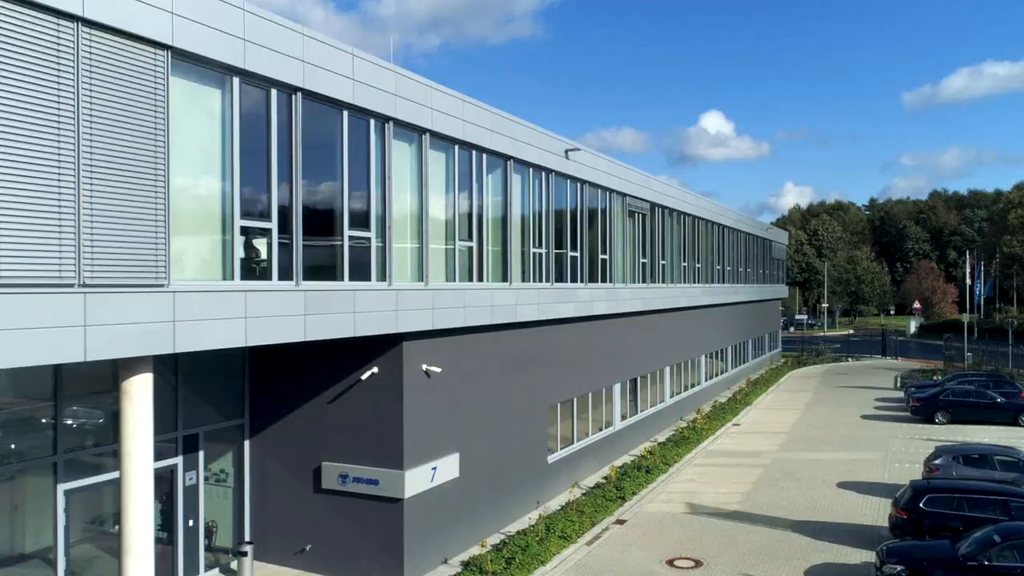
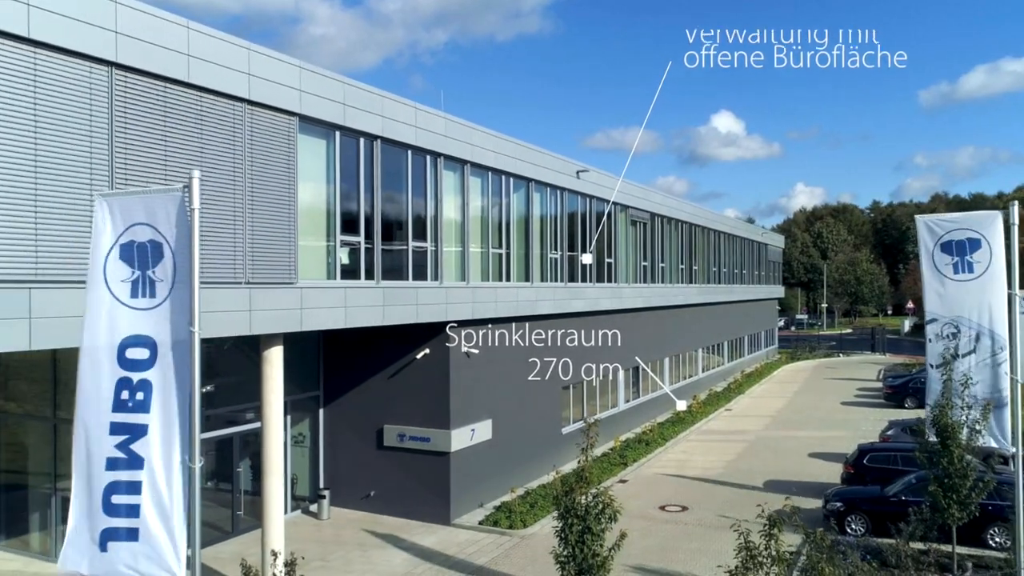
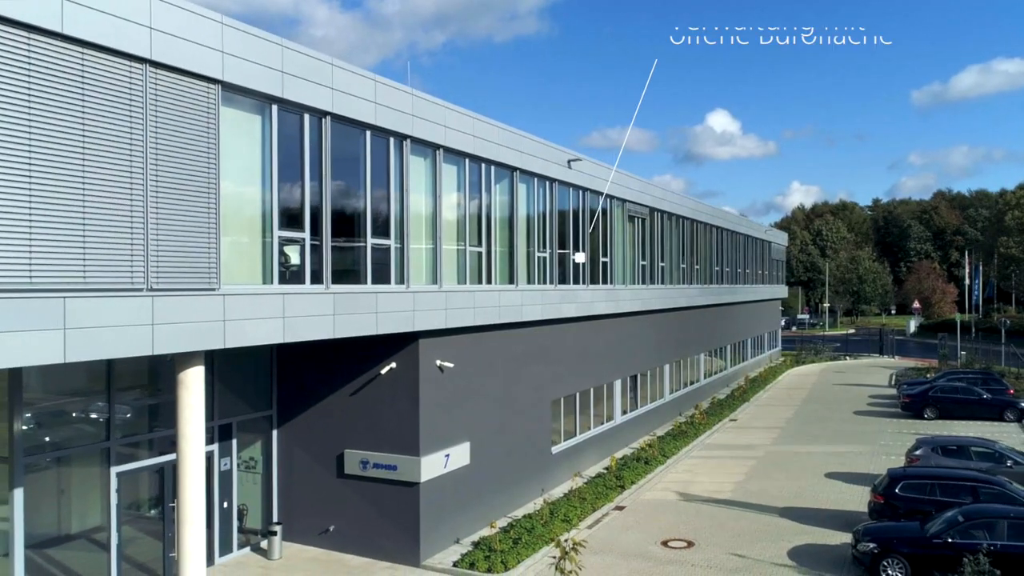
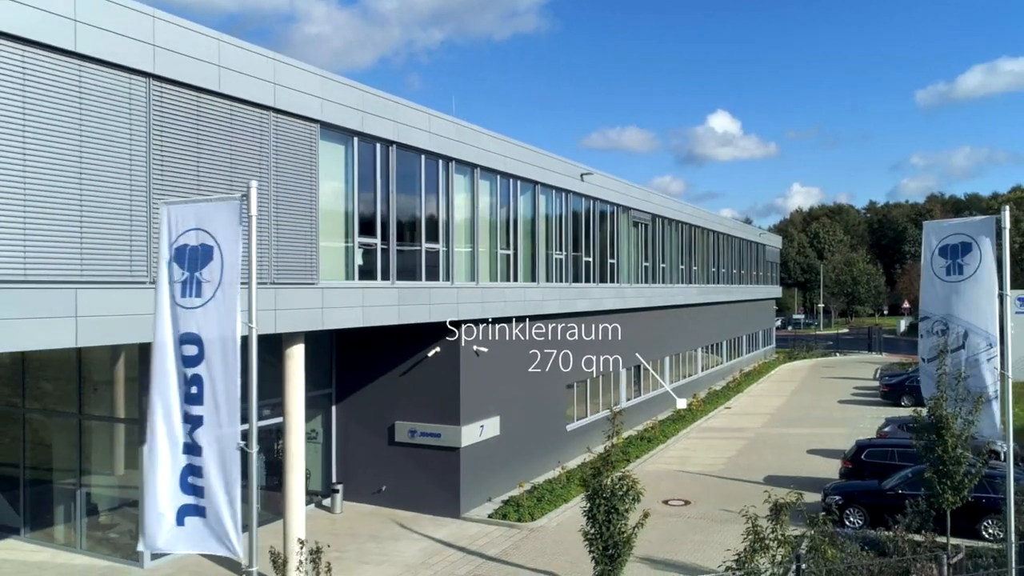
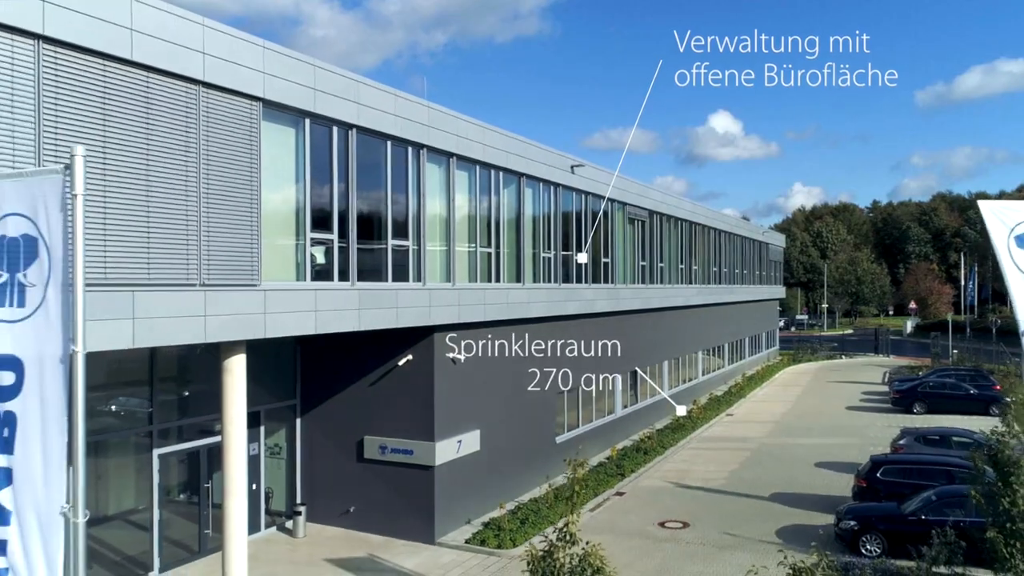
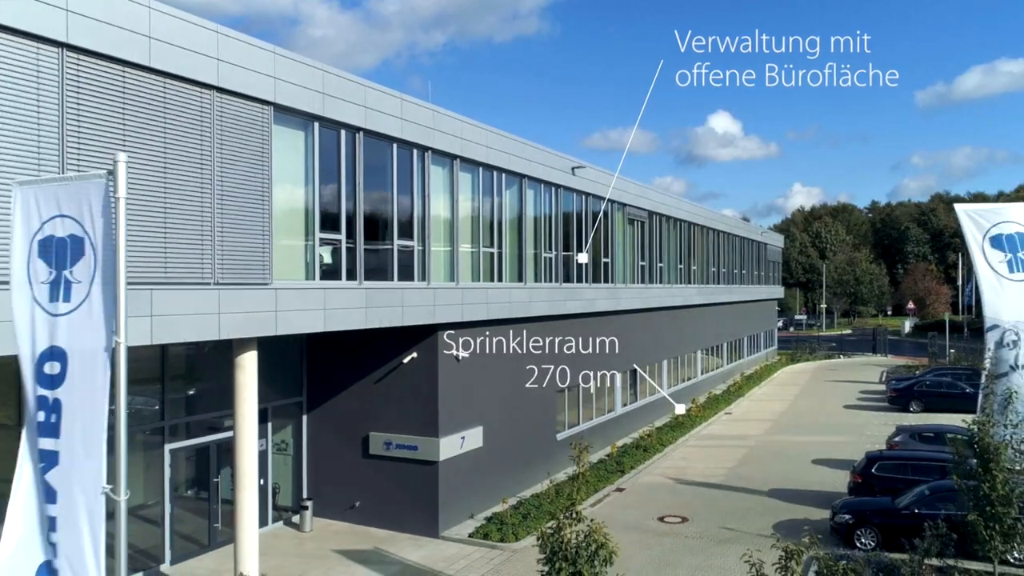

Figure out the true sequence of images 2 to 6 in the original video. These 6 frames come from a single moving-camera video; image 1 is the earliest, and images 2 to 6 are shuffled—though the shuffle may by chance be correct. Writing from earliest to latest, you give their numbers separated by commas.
3, 5, 6, 2, 4
